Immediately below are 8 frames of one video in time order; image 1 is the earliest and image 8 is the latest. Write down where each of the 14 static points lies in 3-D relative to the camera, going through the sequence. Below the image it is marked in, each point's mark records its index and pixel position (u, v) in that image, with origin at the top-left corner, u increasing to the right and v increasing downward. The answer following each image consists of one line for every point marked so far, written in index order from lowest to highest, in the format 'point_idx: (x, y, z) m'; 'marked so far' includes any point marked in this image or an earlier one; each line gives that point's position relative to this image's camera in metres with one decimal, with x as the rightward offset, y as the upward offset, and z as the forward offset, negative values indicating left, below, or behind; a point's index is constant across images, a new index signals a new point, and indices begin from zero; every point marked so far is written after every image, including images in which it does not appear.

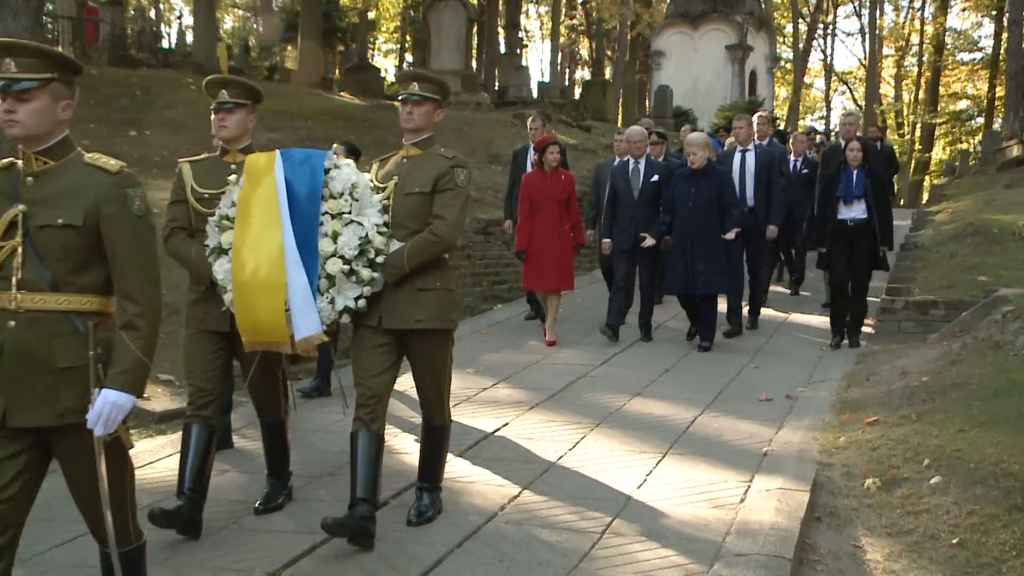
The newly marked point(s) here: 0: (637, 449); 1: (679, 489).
0: (+0.5, -0.7, +6.2) m
1: (+0.6, -0.8, +5.5) m
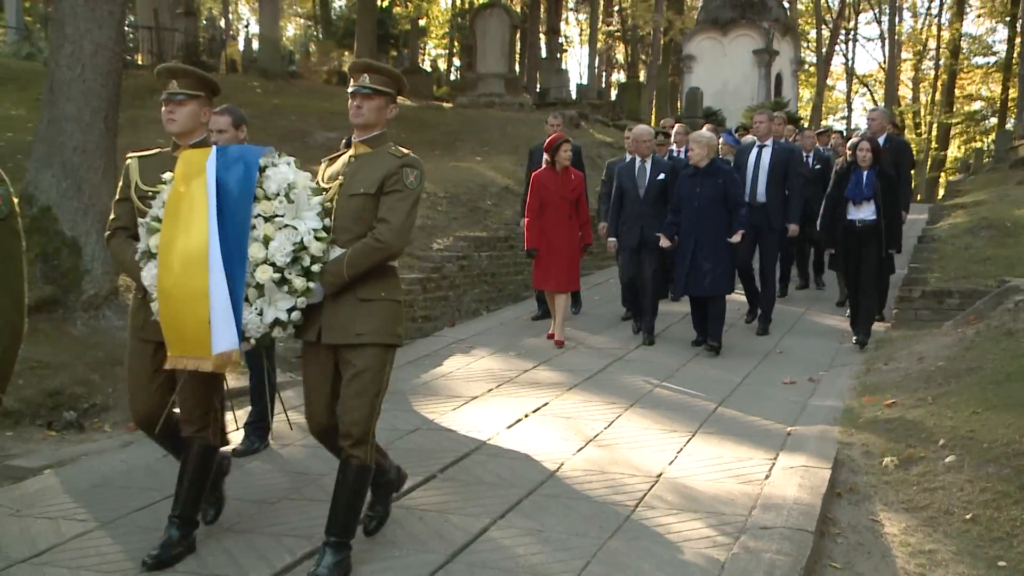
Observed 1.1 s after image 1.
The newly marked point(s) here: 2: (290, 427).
0: (+0.7, -0.6, +6.5) m
1: (+0.8, -0.7, +5.8) m
2: (-1.0, -0.6, +6.7) m
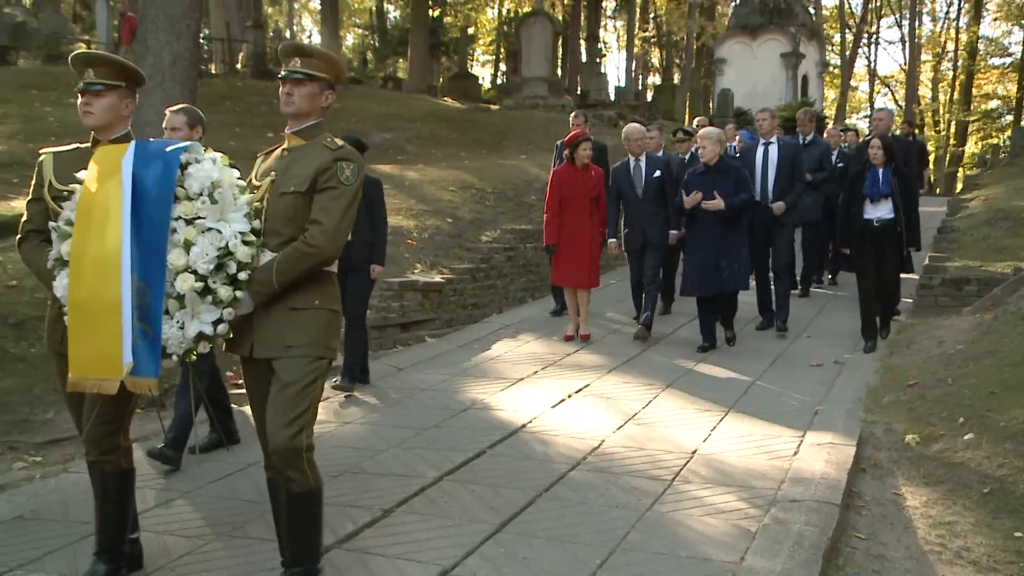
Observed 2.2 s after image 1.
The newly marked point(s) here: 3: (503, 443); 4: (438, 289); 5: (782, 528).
0: (+0.9, -0.6, +6.9) m
1: (+1.0, -0.7, +6.2) m
2: (-0.8, -0.6, +7.1) m
3: (0.0, -0.7, +6.3) m
4: (-0.6, 0.0, +10.3) m
5: (+1.0, -0.9, +5.1) m
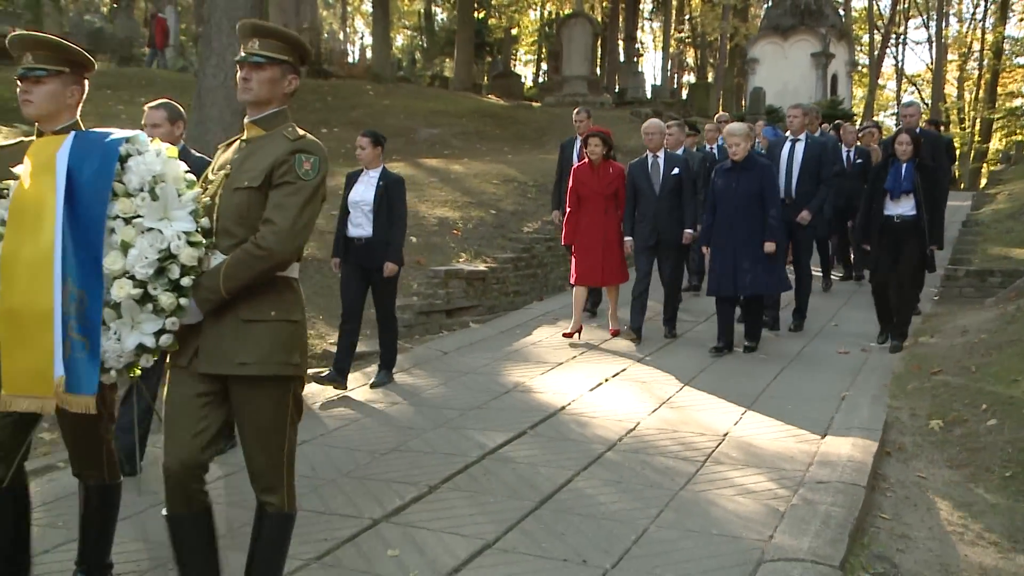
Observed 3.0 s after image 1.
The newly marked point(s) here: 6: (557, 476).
0: (+1.1, -0.5, +7.1) m
1: (+1.2, -0.6, +6.4) m
2: (-0.6, -0.5, +7.4) m
3: (+0.1, -0.6, +6.6) m
4: (-0.2, +0.1, +10.6) m
5: (+1.1, -0.8, +5.3) m
6: (+0.2, -0.8, +5.8) m
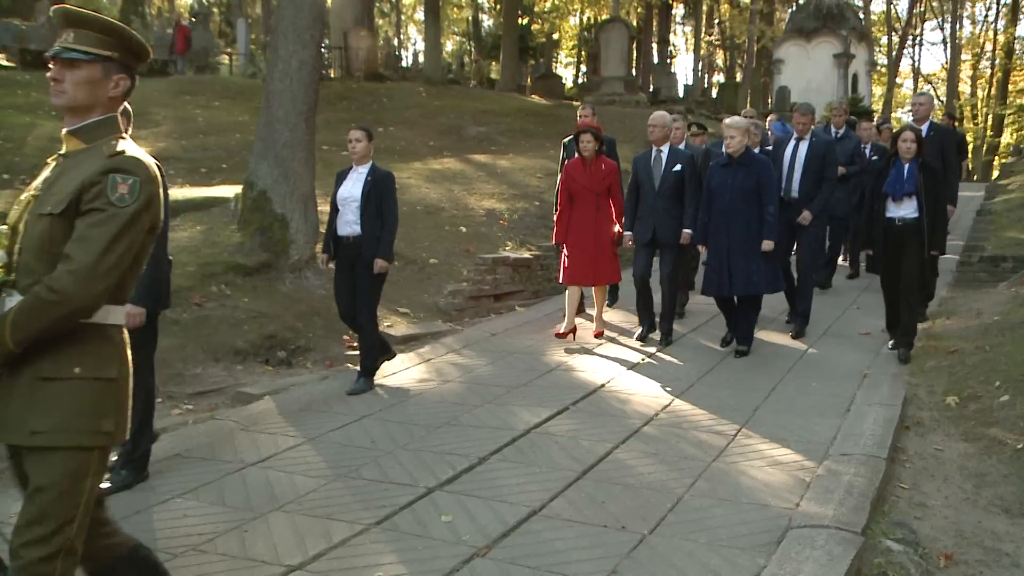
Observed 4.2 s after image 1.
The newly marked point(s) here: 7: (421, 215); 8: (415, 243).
0: (+1.3, -0.5, +7.5) m
1: (+1.4, -0.6, +6.8) m
2: (-0.3, -0.4, +7.9) m
3: (+0.4, -0.6, +7.0) m
4: (+0.1, +0.2, +11.0) m
5: (+1.3, -0.8, +5.7) m
6: (+0.4, -0.7, +6.2) m
7: (-0.8, +0.6, +12.4) m
8: (-0.8, +0.4, +11.5) m
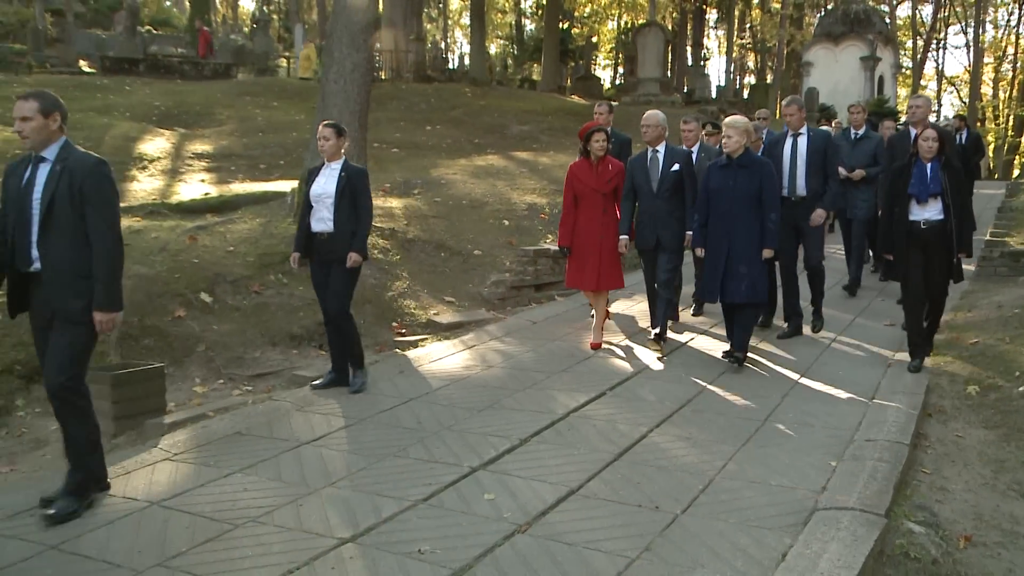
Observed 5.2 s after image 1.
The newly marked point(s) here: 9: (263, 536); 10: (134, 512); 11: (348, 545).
0: (+1.5, -0.4, +7.8) m
1: (+1.6, -0.5, +7.1) m
2: (-0.1, -0.4, +8.2) m
3: (+0.6, -0.5, +7.3) m
4: (+0.4, +0.3, +11.4) m
5: (+1.5, -0.7, +6.0) m
6: (+0.5, -0.7, +6.5) m
7: (-0.4, +0.7, +12.7) m
8: (-0.4, +0.4, +11.8) m
9: (-0.9, -0.9, +5.0) m
10: (-1.4, -0.8, +5.2) m
11: (-0.6, -0.9, +4.9) m
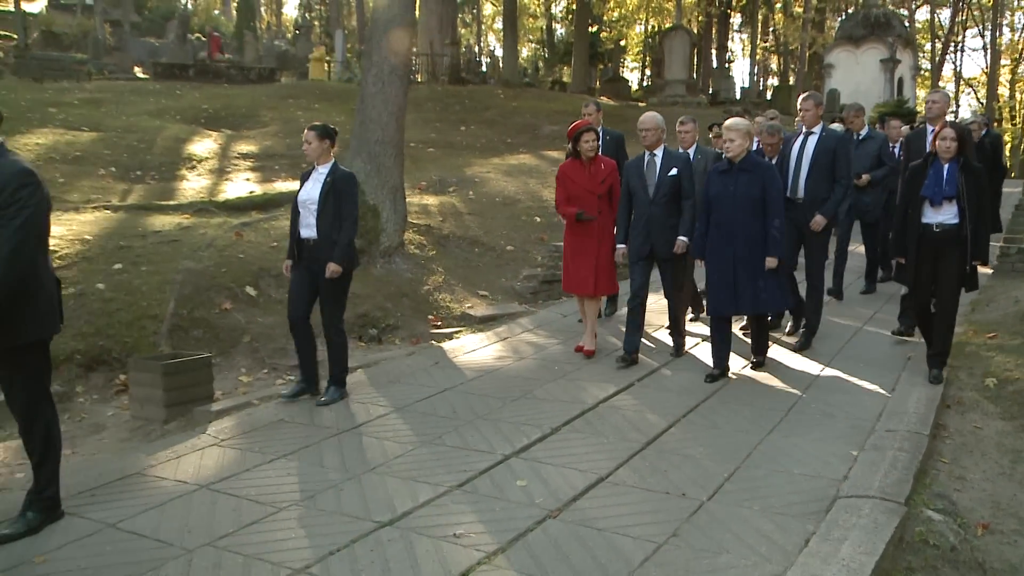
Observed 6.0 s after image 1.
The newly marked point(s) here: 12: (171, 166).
0: (+1.7, -0.4, +8.0) m
1: (+1.7, -0.5, +7.3) m
2: (+0.1, -0.4, +8.5) m
3: (+0.7, -0.5, +7.5) m
4: (+0.7, +0.3, +11.6) m
5: (+1.6, -0.7, +6.2) m
6: (+0.7, -0.6, +6.7) m
7: (-0.1, +0.8, +13.0) m
8: (-0.2, +0.5, +12.1) m
9: (-0.8, -0.9, +5.3) m
10: (-1.3, -0.8, +5.5) m
11: (-0.5, -0.9, +5.2) m
12: (-3.7, +1.3, +15.5) m
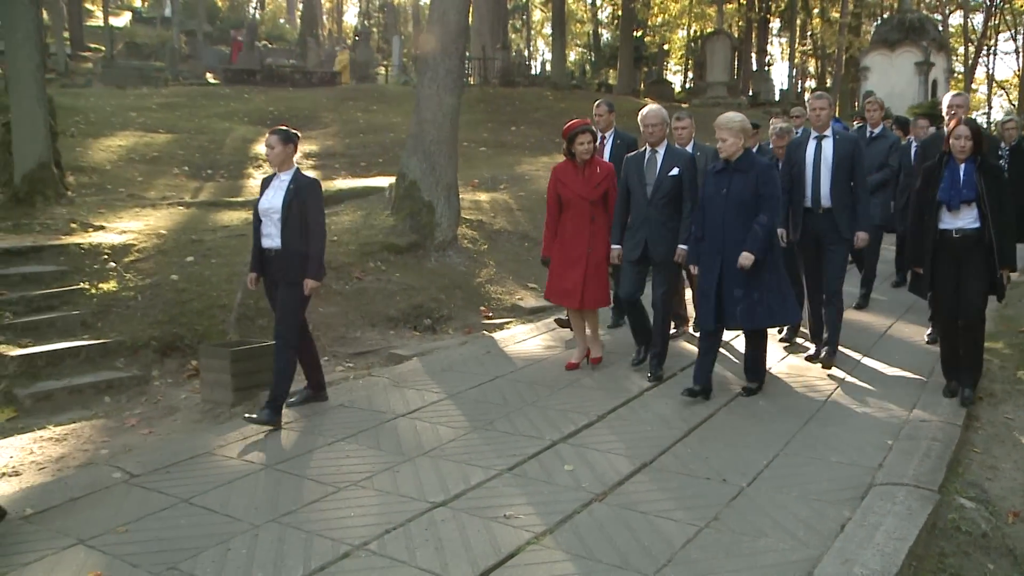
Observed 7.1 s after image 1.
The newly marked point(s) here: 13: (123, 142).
0: (+2.0, -0.4, +8.2) m
1: (+2.0, -0.5, +7.6) m
2: (+0.4, -0.3, +8.8) m
3: (+1.0, -0.4, +7.8) m
4: (+1.1, +0.4, +11.9) m
5: (+1.8, -0.7, +6.5) m
6: (+0.9, -0.6, +7.0) m
7: (+0.3, +0.8, +13.3) m
8: (+0.3, +0.5, +12.4) m
9: (-0.6, -0.8, +5.6) m
10: (-1.1, -0.8, +5.9) m
11: (-0.3, -0.8, +5.5) m
12: (-3.2, +1.4, +15.9) m
13: (-4.5, +1.7, +16.3) m
